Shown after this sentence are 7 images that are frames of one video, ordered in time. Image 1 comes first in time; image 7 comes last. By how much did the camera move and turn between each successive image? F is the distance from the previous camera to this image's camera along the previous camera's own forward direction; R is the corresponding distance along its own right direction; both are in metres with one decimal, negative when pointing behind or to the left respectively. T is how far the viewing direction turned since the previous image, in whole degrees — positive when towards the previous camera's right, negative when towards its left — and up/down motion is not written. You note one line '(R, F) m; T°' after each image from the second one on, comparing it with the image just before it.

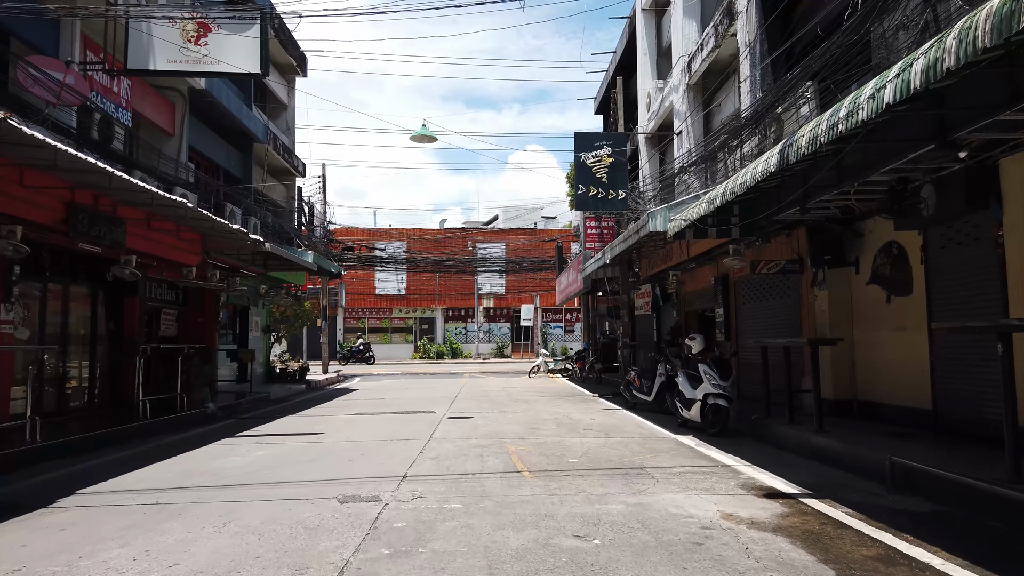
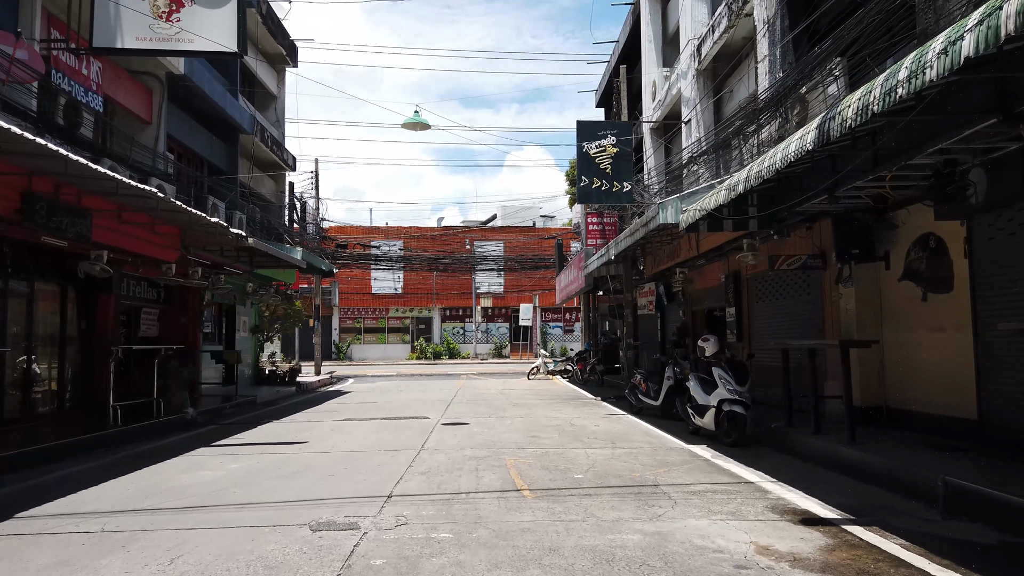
(0.0, +0.8) m; 0°
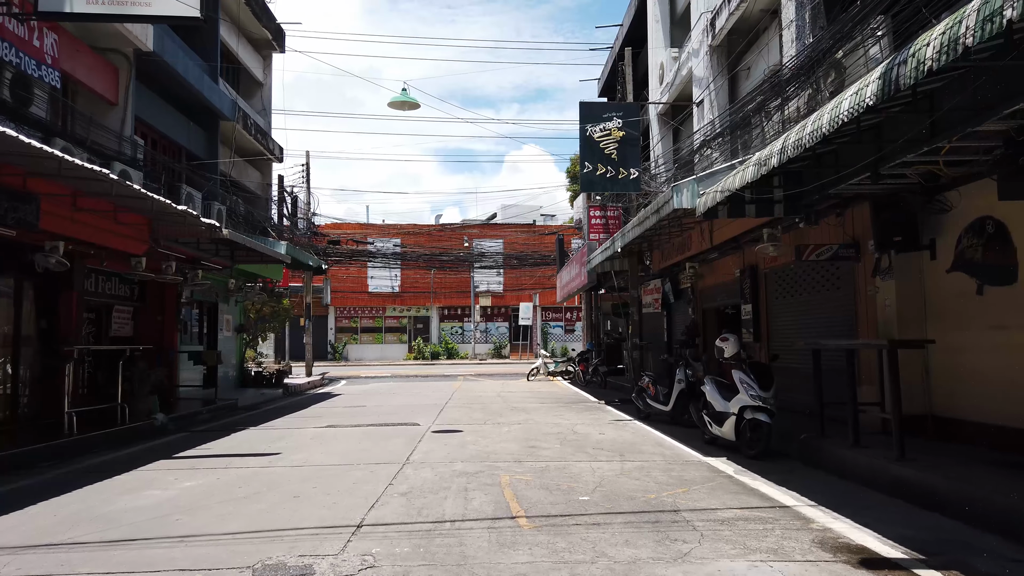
(+0.1, +1.1) m; 0°
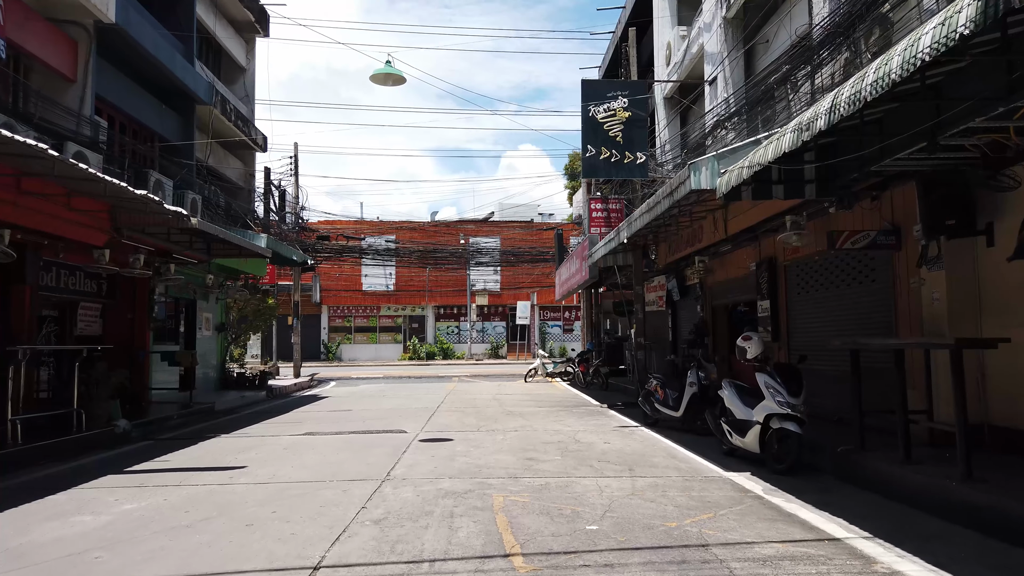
(0.0, +1.1) m; 0°
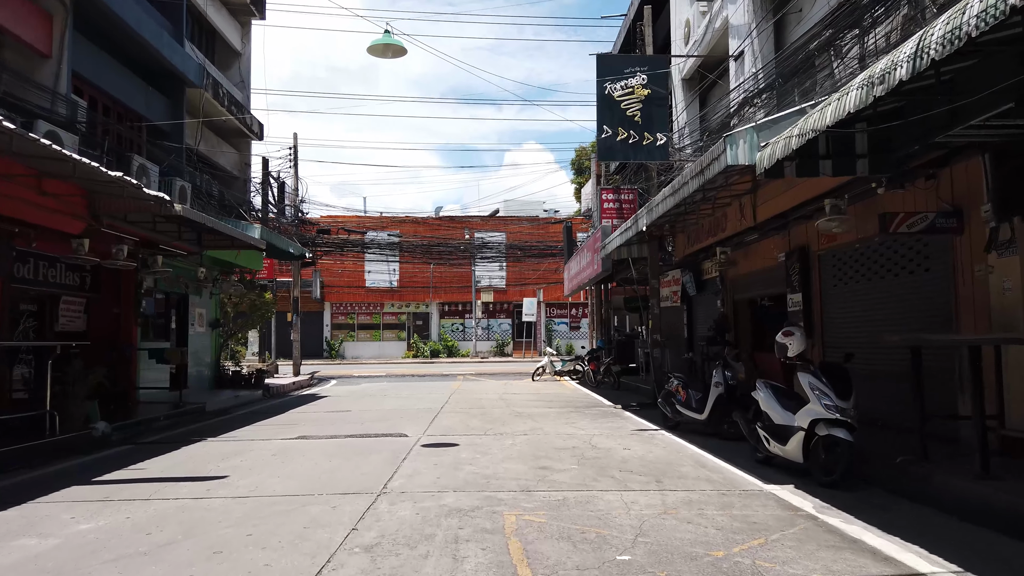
(-0.1, +0.9) m; 0°
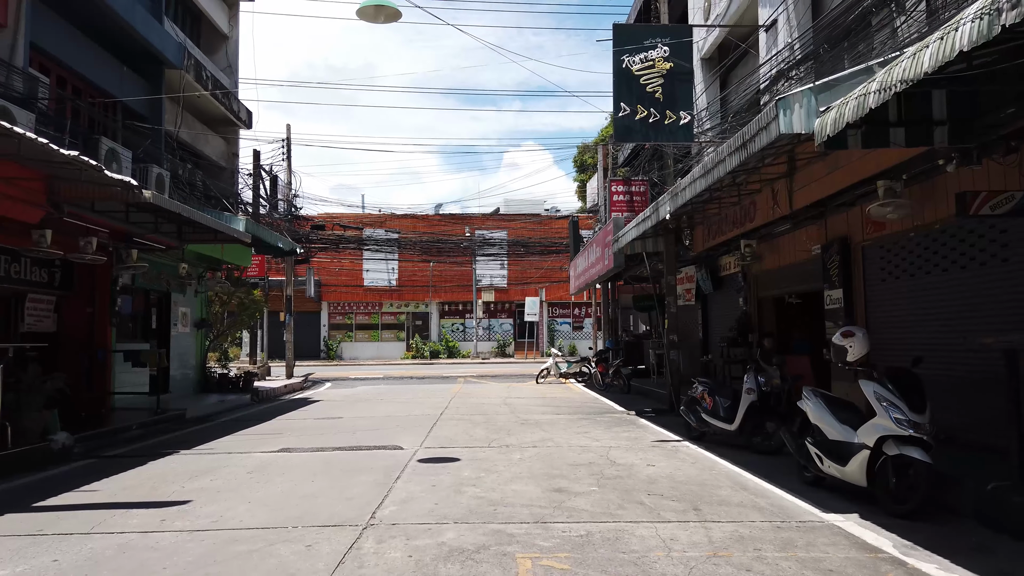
(-0.1, +1.1) m; 0°
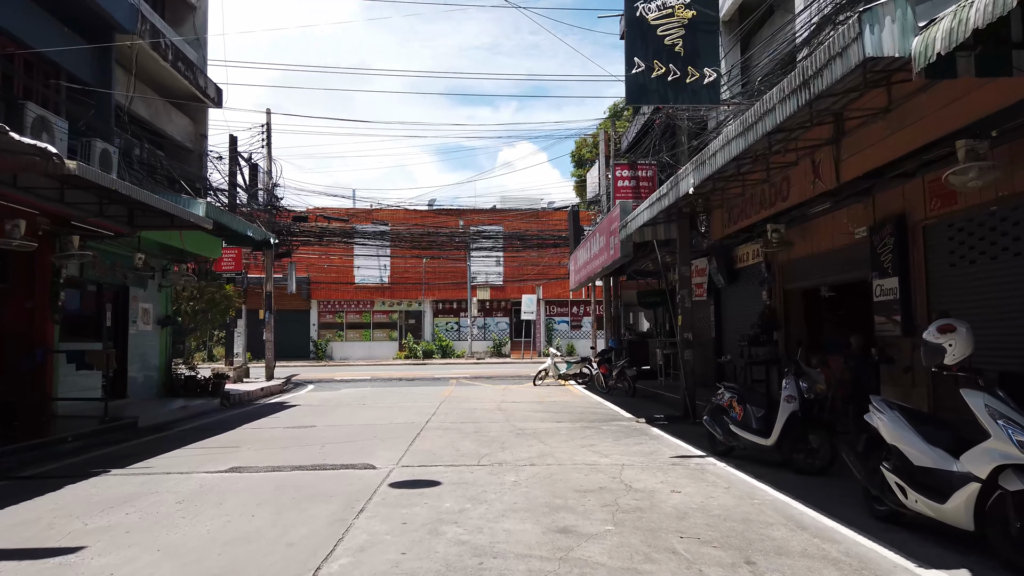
(0.0, +1.5) m; 0°
